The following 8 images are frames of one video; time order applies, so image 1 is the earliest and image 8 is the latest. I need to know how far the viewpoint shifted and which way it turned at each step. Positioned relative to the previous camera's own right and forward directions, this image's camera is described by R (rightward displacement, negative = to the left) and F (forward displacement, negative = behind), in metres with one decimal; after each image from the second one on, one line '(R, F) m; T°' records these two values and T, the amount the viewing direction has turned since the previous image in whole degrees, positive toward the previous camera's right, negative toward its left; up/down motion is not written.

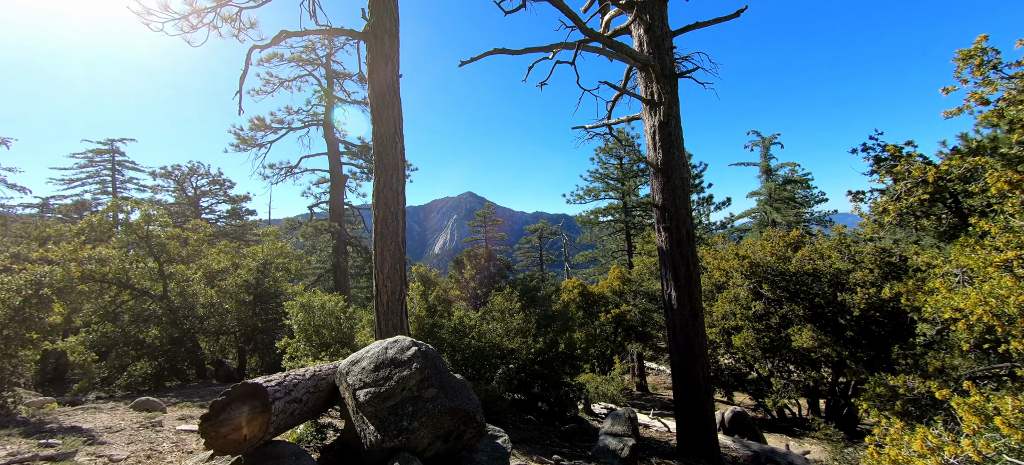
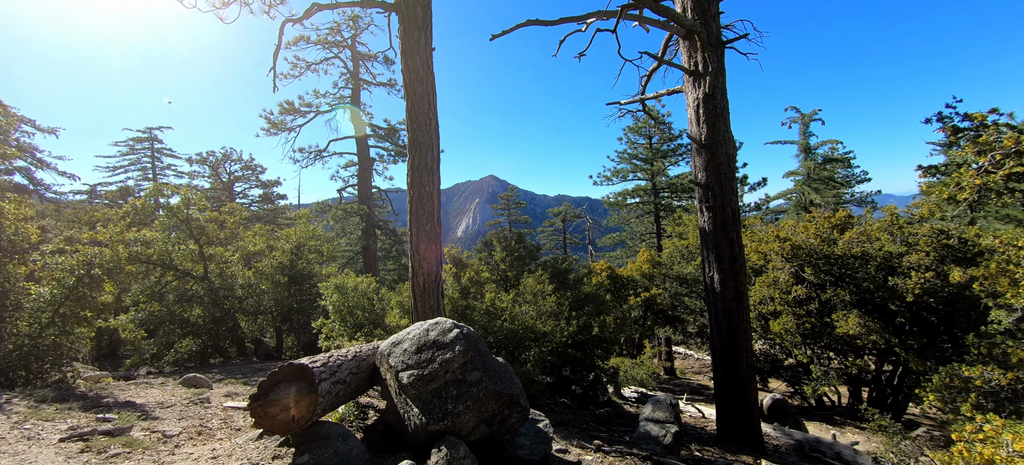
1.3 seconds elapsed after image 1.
(-0.2, +0.2) m; -3°
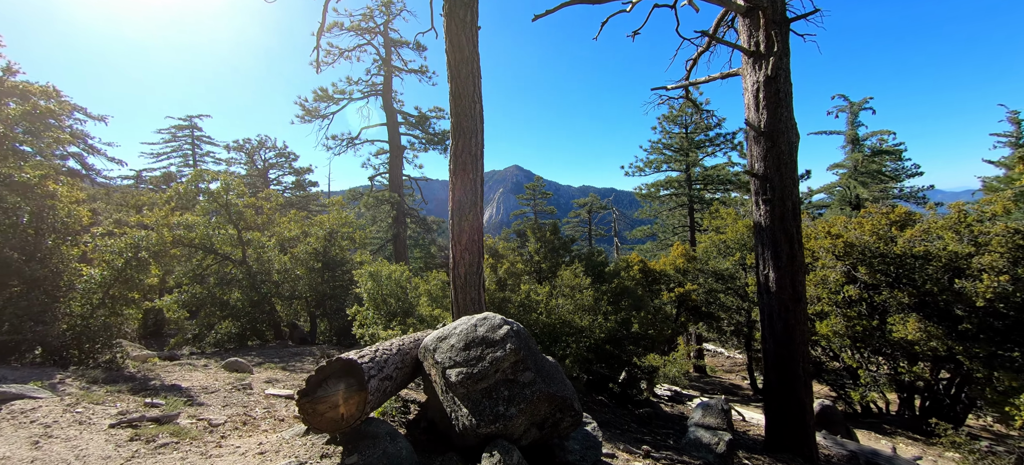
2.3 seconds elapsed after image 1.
(-0.3, +0.3) m; -3°
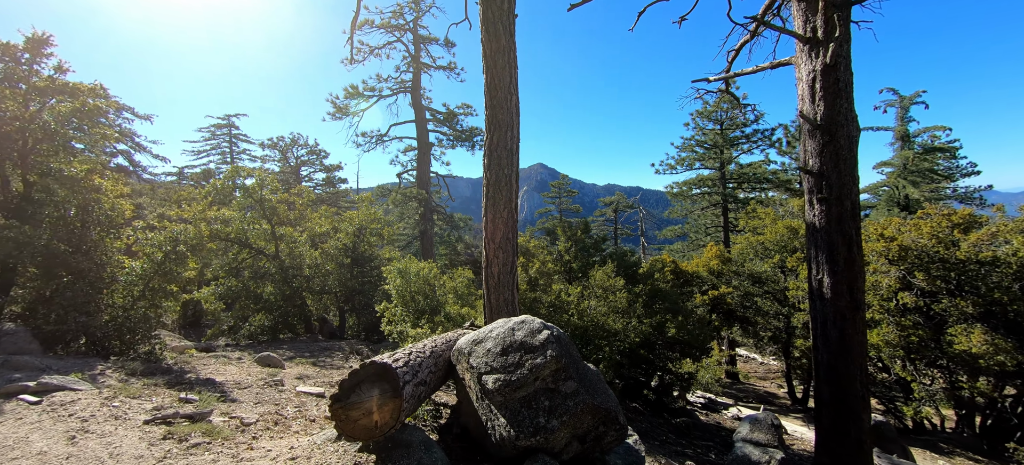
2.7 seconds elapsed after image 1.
(-0.2, +0.2) m; -3°
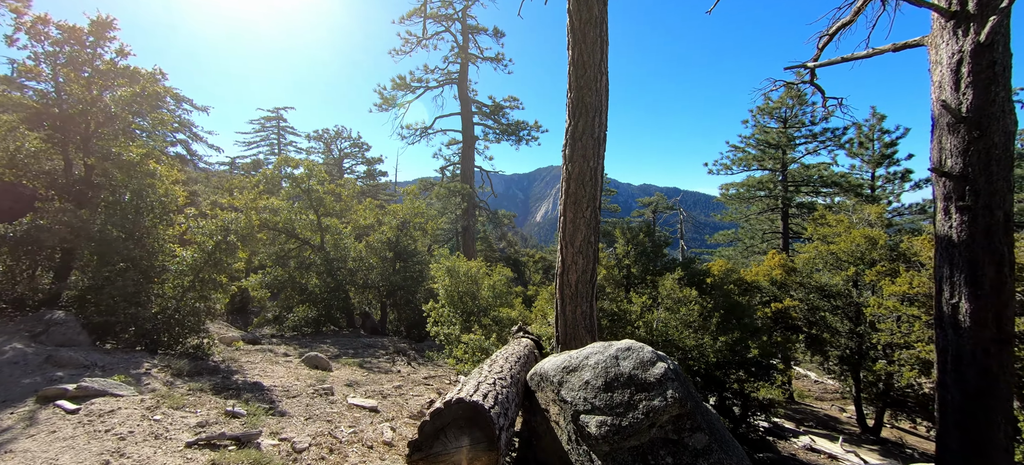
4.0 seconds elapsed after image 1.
(-0.6, +0.7) m; -4°
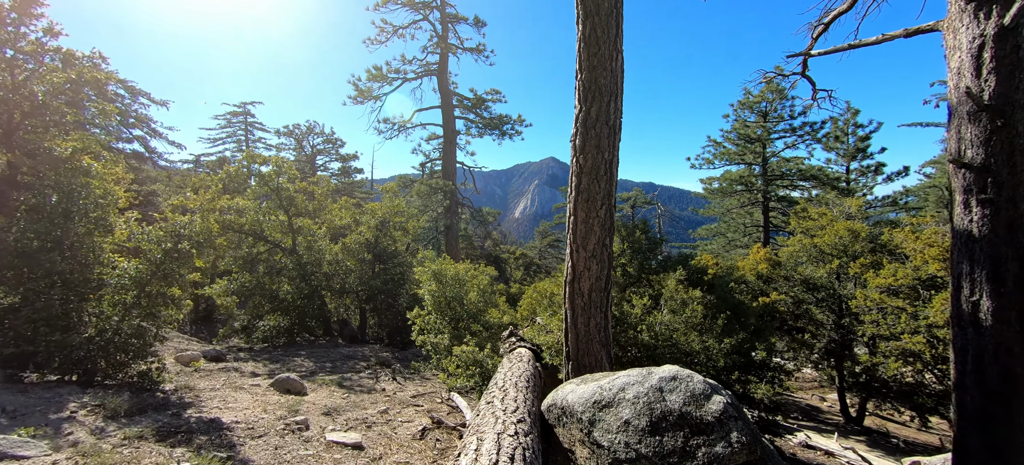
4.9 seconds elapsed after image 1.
(-0.2, +0.6) m; +3°
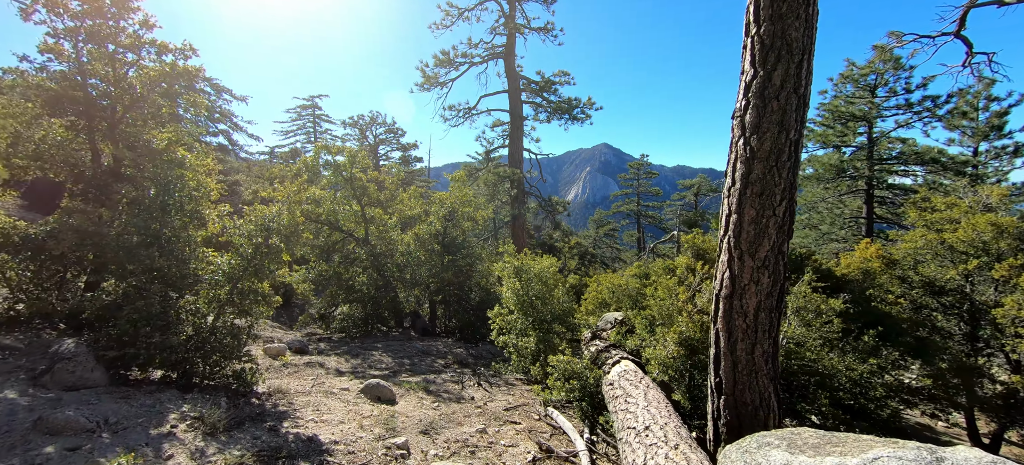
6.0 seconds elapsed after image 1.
(-0.7, +0.7) m; -7°
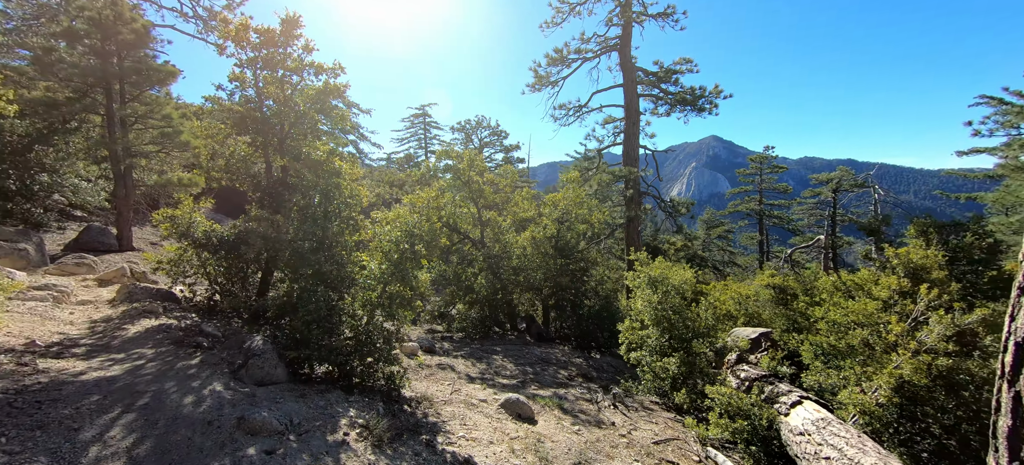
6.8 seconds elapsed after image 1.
(-0.6, +0.3) m; -14°
